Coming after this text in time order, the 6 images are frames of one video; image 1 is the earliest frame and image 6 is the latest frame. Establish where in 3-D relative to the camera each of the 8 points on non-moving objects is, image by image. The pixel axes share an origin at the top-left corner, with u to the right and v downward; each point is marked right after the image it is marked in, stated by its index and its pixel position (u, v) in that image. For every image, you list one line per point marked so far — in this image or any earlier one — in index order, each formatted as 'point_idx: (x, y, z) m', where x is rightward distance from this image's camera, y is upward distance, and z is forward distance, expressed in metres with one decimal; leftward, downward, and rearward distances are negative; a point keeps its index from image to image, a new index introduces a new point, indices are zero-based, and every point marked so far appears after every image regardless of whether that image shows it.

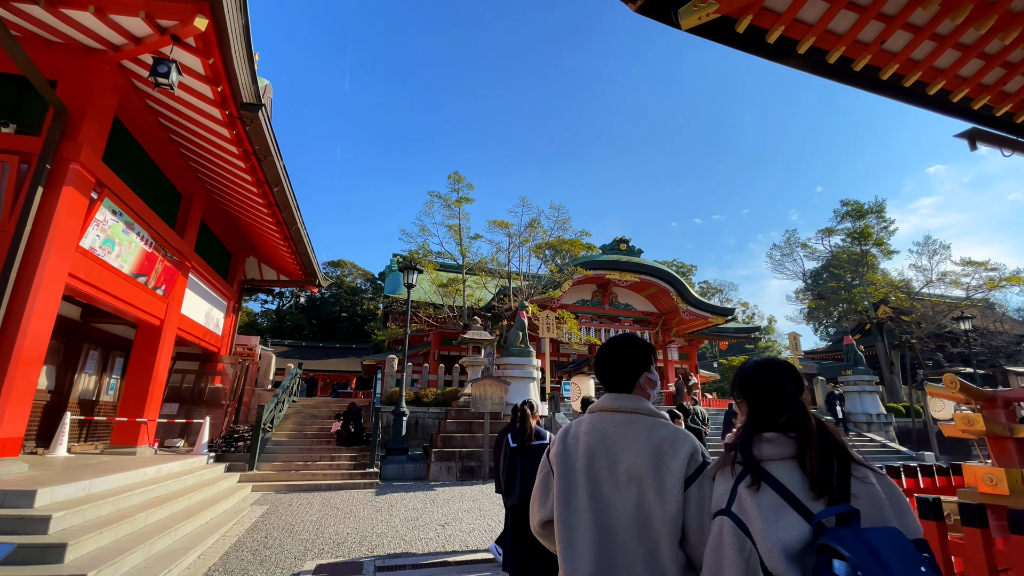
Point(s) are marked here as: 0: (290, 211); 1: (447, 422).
0: (-3.5, +1.3, +7.6) m
1: (-1.1, -2.3, +8.3) m
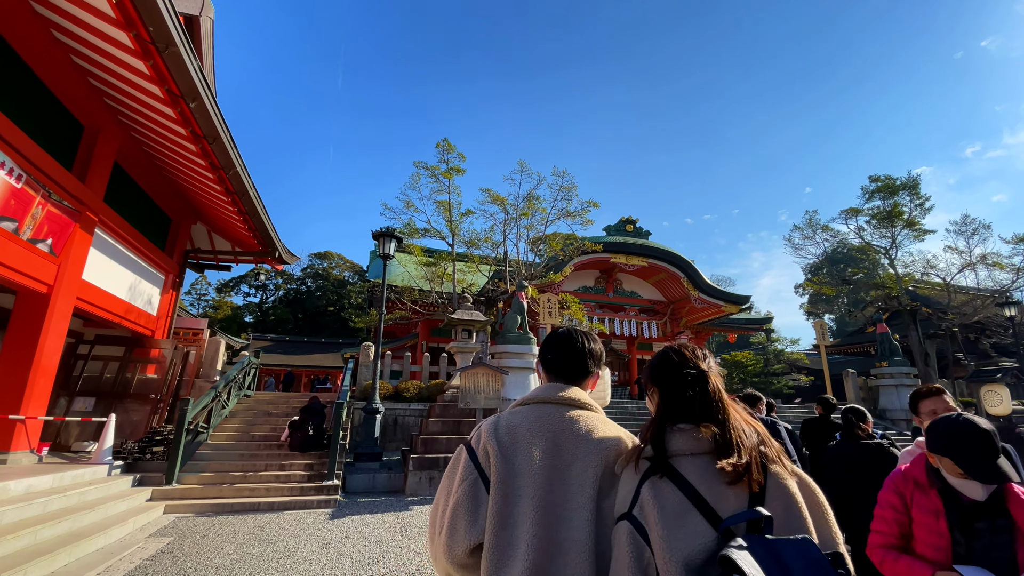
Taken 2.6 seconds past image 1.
0: (-3.5, +1.8, +5.9) m
1: (-1.1, -1.8, +6.6) m
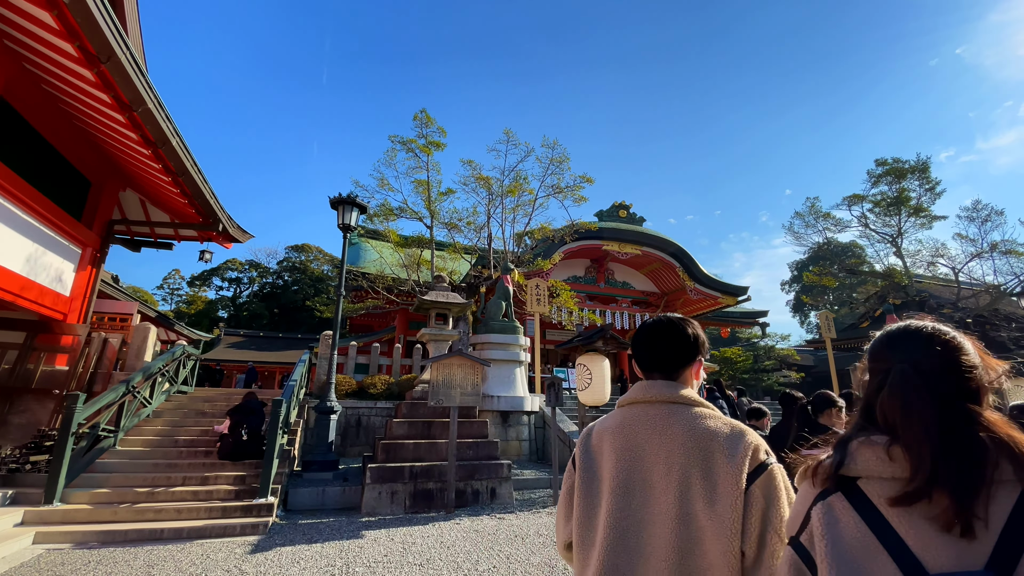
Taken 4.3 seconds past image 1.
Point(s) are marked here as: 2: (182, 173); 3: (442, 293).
0: (-3.7, +2.1, +4.6) m
1: (-1.3, -1.5, +5.4) m
2: (-4.3, +1.5, +6.3) m
3: (-1.2, -0.1, +8.7) m
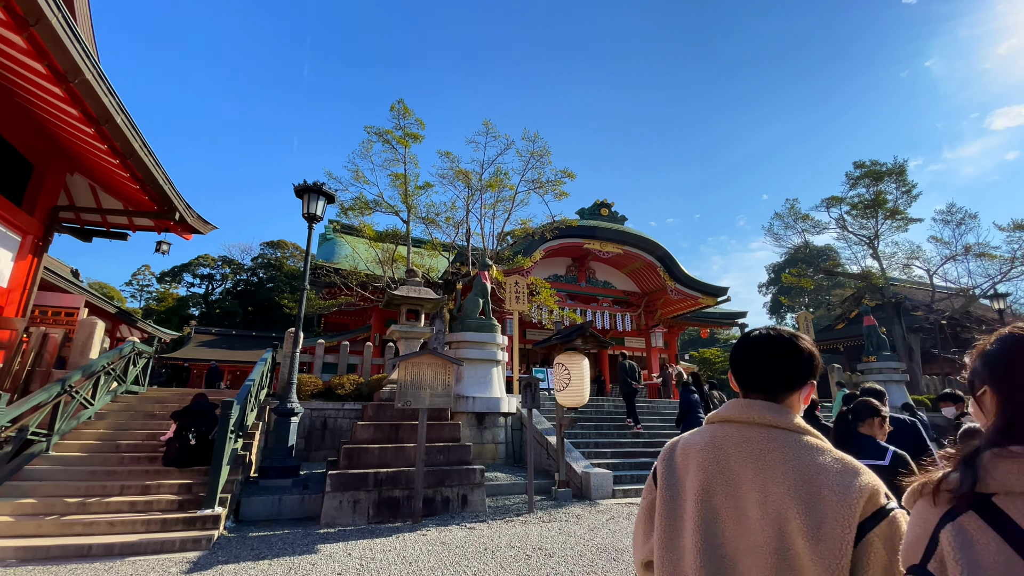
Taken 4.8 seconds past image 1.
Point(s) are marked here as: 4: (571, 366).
0: (-3.9, +2.2, +4.1) m
1: (-1.6, -1.4, +5.1) m
2: (-4.6, +1.6, +5.8) m
3: (-1.6, 0.0, +8.3) m
4: (+0.7, -1.0, +6.1) m
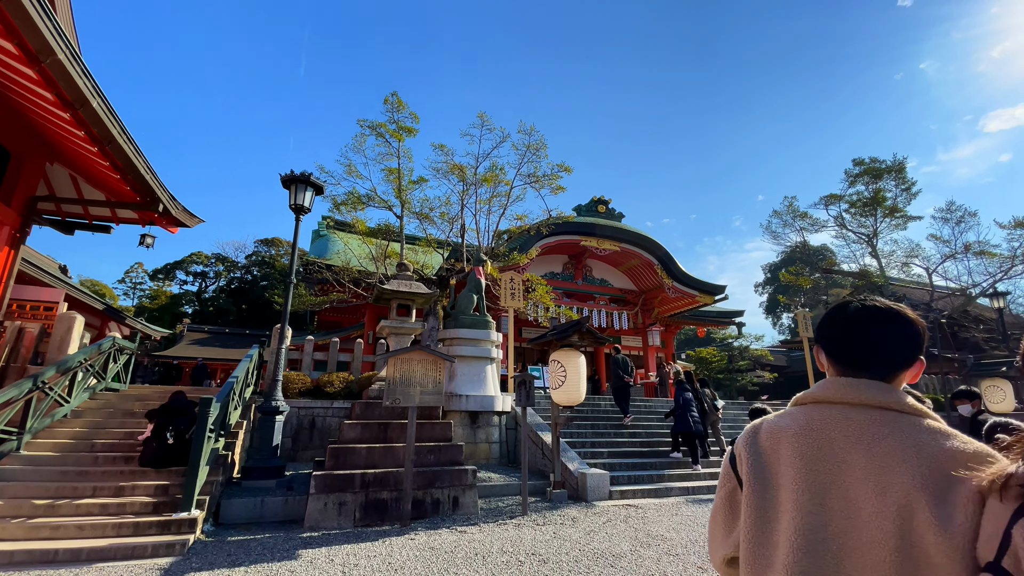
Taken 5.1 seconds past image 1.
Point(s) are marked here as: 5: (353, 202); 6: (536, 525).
0: (-4.0, +2.3, +3.9) m
1: (-1.7, -1.4, +4.9) m
2: (-4.7, +1.7, +5.6) m
3: (-1.7, 0.0, +8.1) m
4: (+0.7, -0.9, +5.9) m
5: (-3.9, +2.1, +11.9) m
6: (+0.2, -2.2, +4.5) m
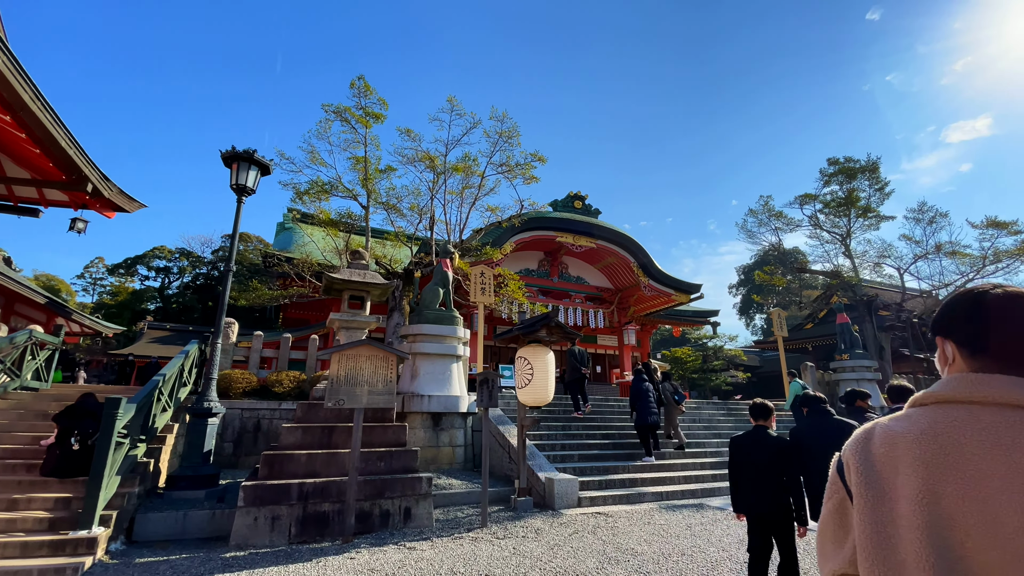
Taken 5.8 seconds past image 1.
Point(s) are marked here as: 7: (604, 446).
0: (-4.3, +2.4, +3.3) m
1: (-2.0, -1.3, +4.3) m
2: (-5.0, +1.9, +4.9) m
3: (-2.2, +0.2, +7.6) m
4: (+0.3, -0.8, +5.4) m
5: (-4.6, +2.3, +11.2) m
6: (-0.1, -2.1, +4.0) m
7: (+1.4, -2.3, +7.1) m
